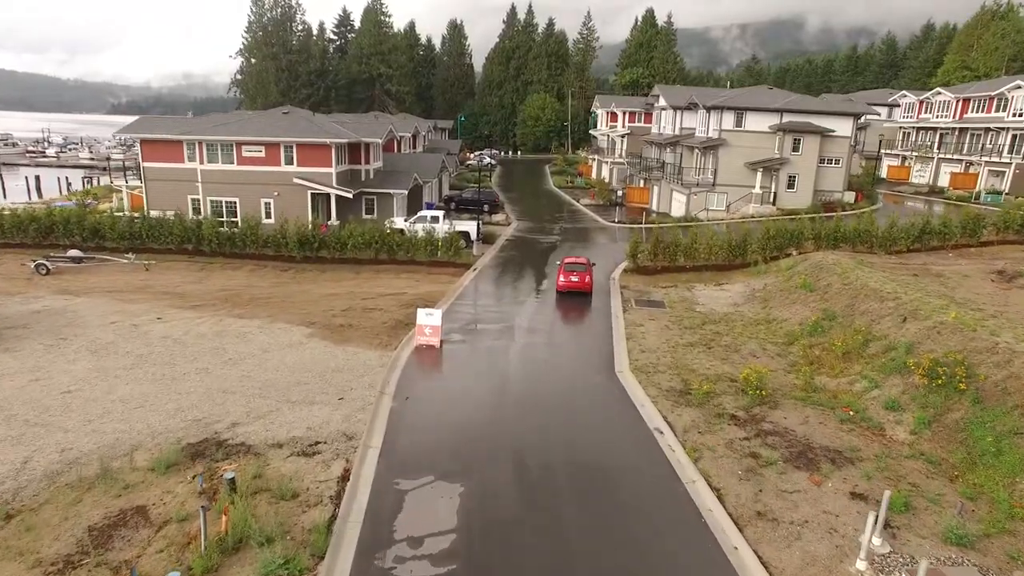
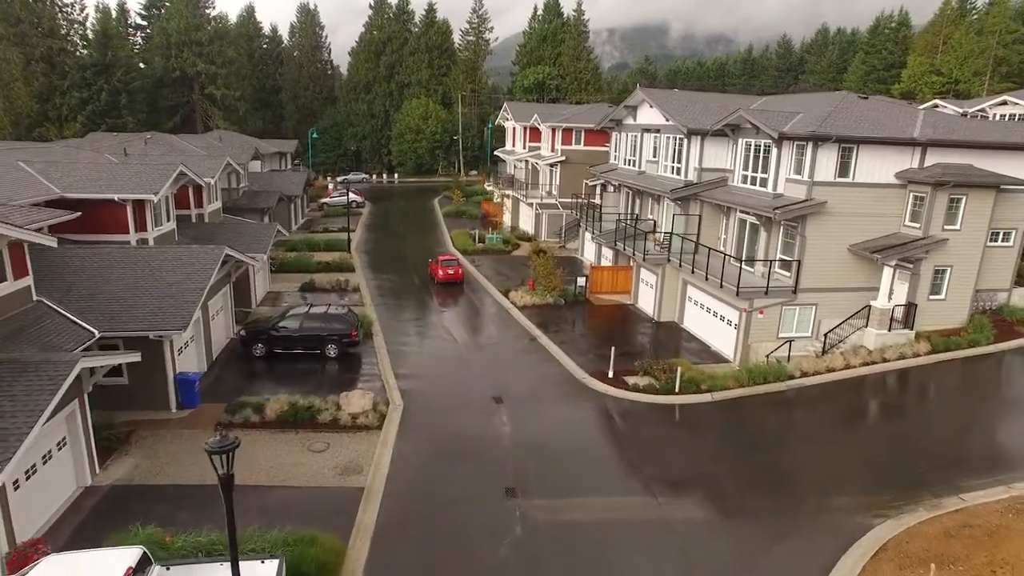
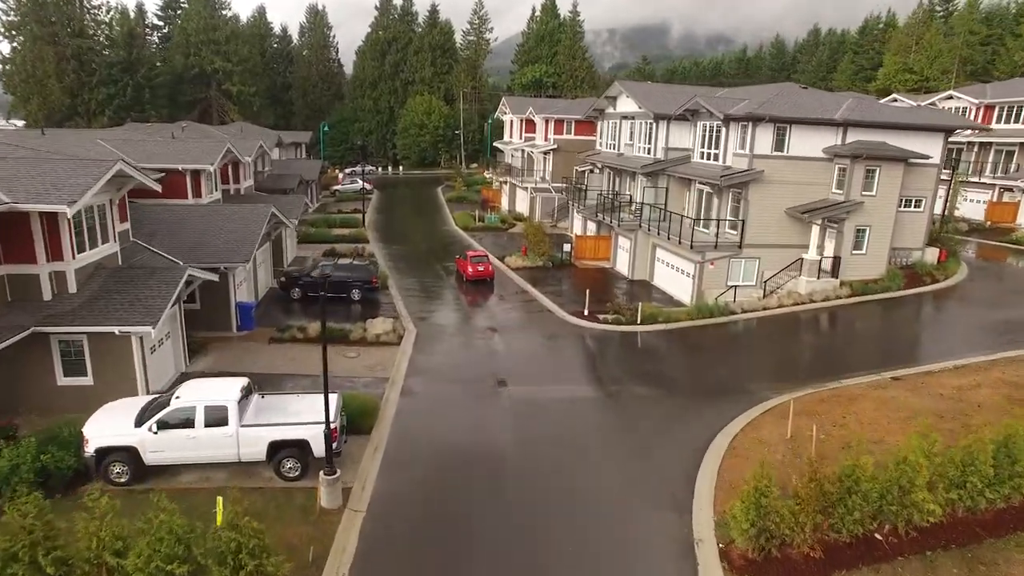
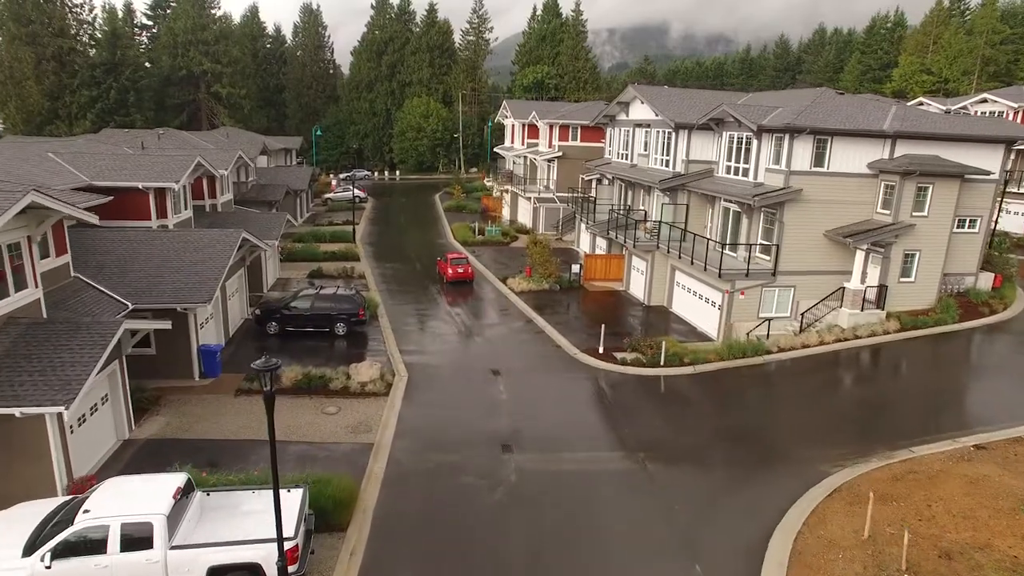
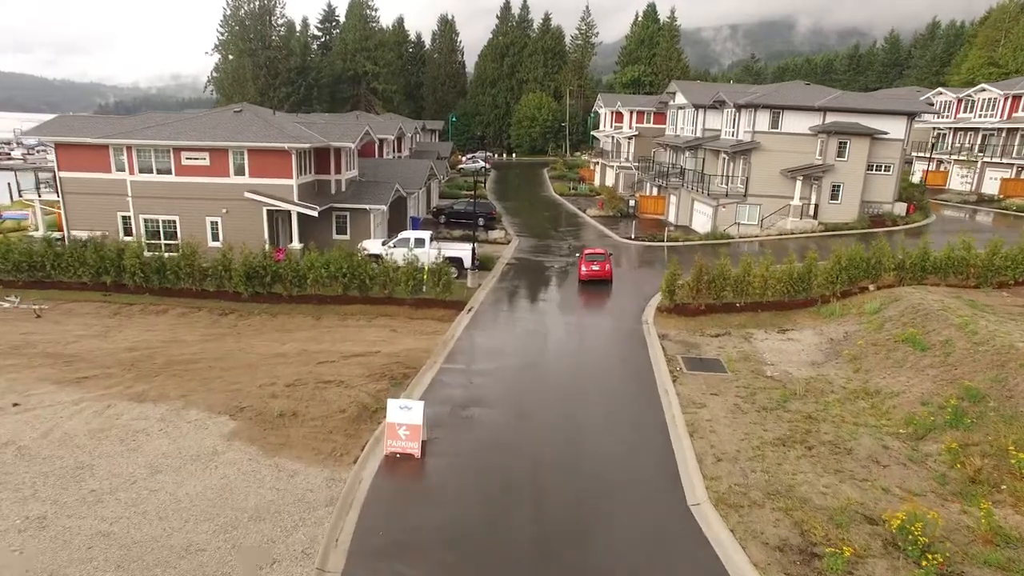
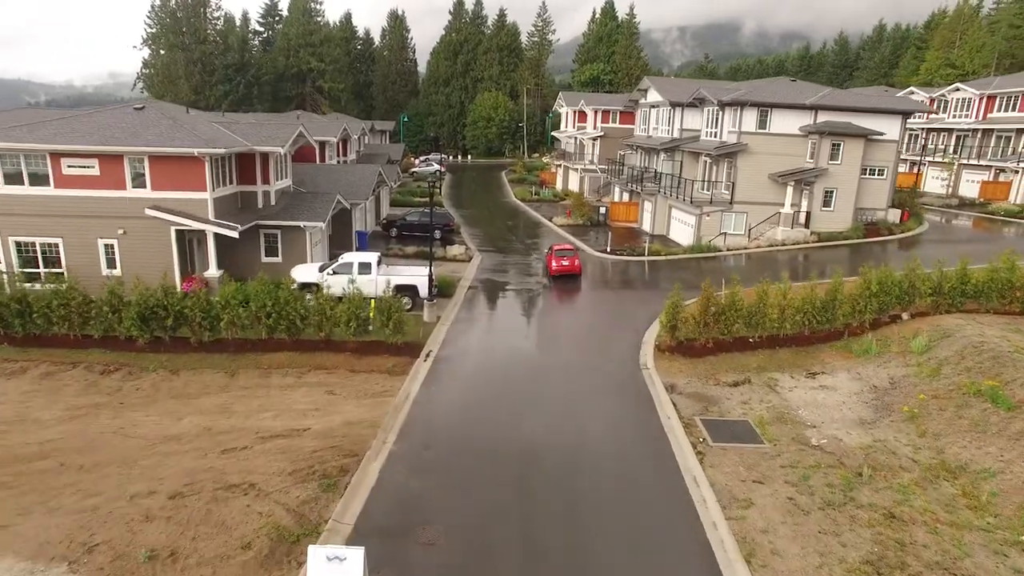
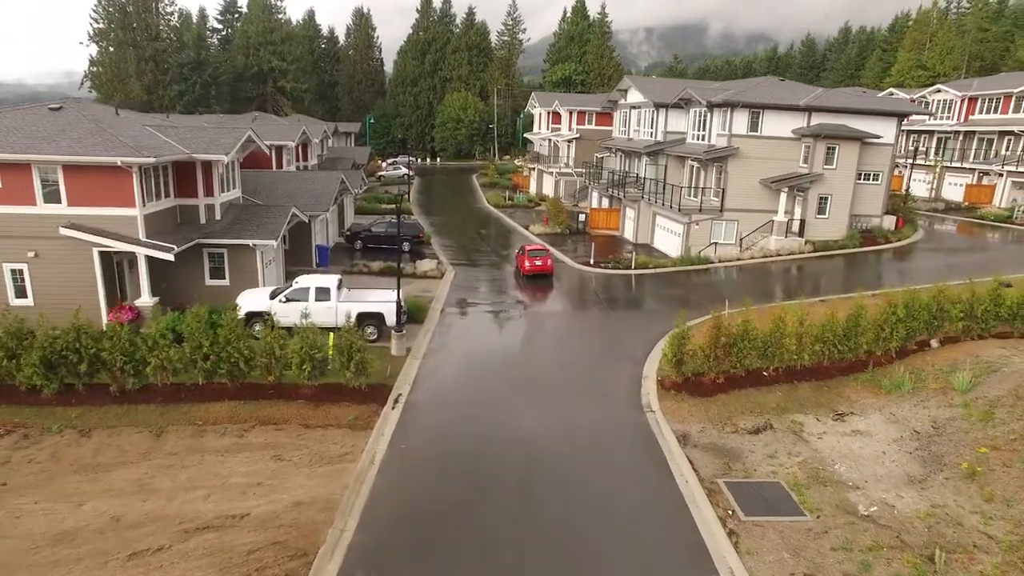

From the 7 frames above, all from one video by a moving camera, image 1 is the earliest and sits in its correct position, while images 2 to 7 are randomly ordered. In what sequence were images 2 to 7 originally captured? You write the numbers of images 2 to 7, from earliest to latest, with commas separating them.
5, 6, 7, 3, 4, 2
